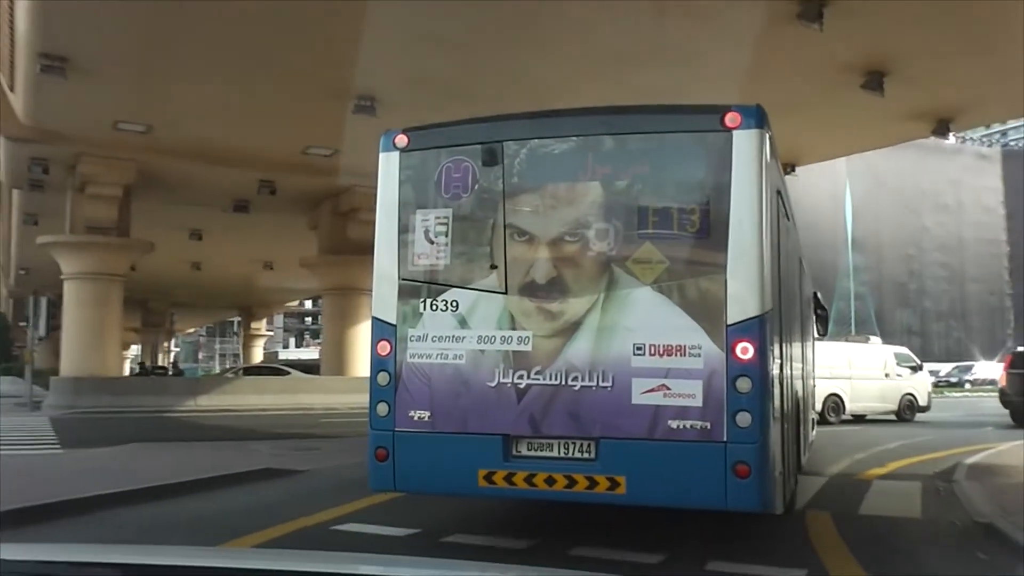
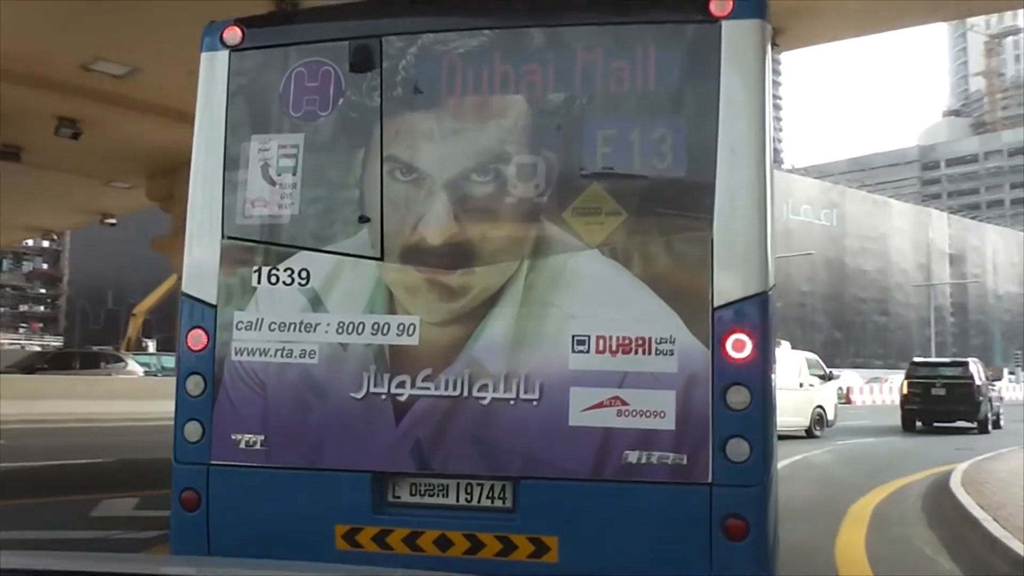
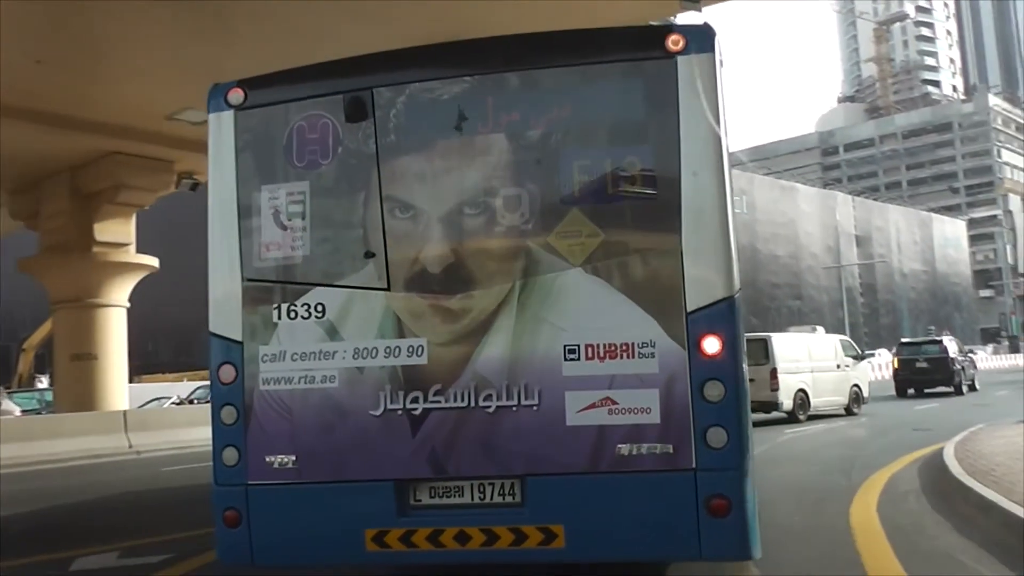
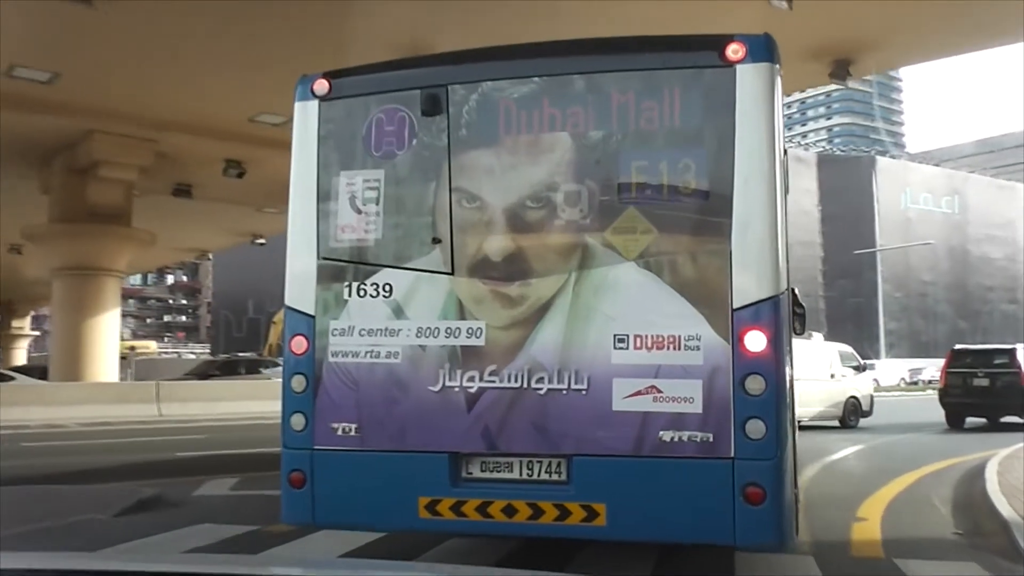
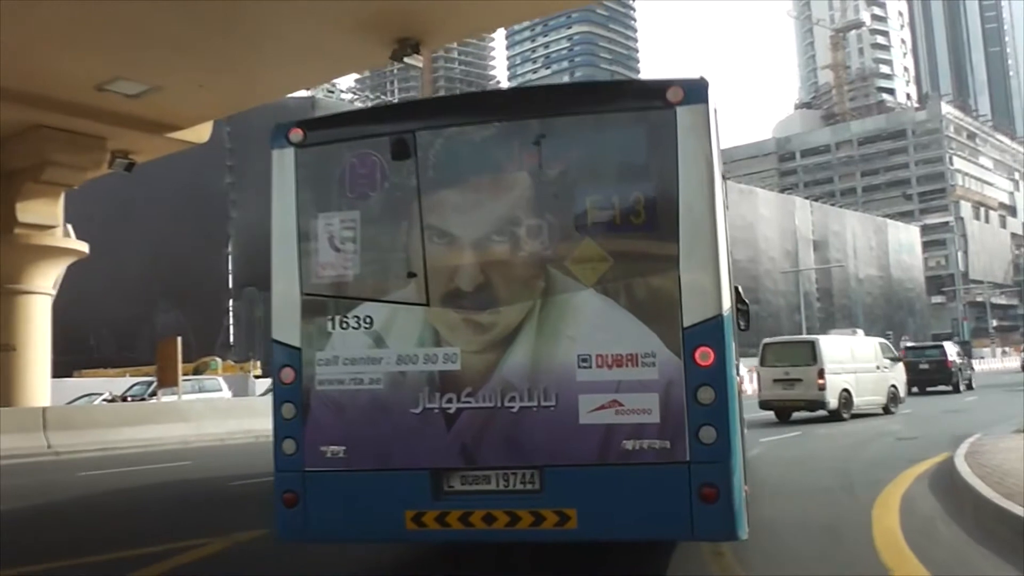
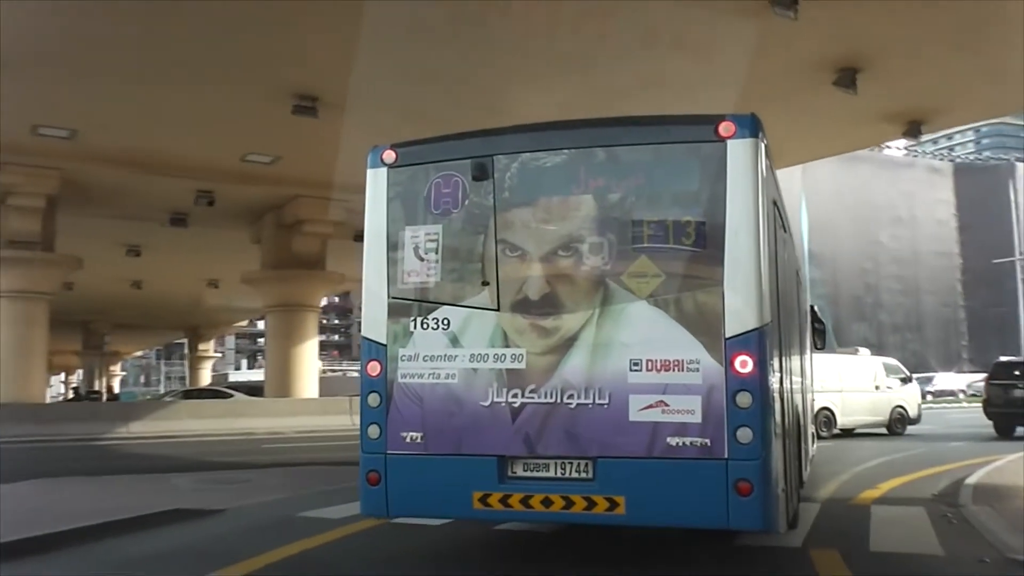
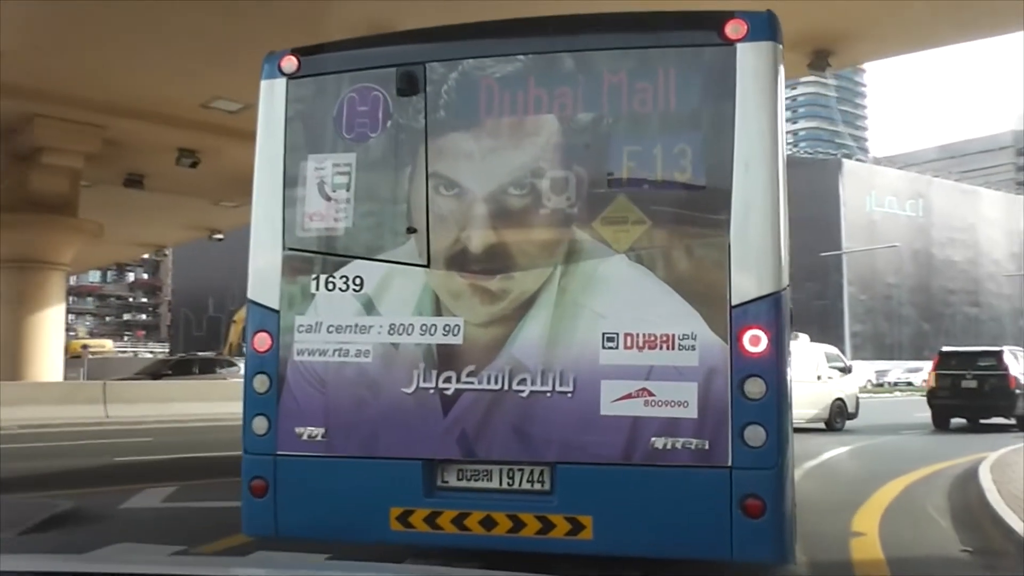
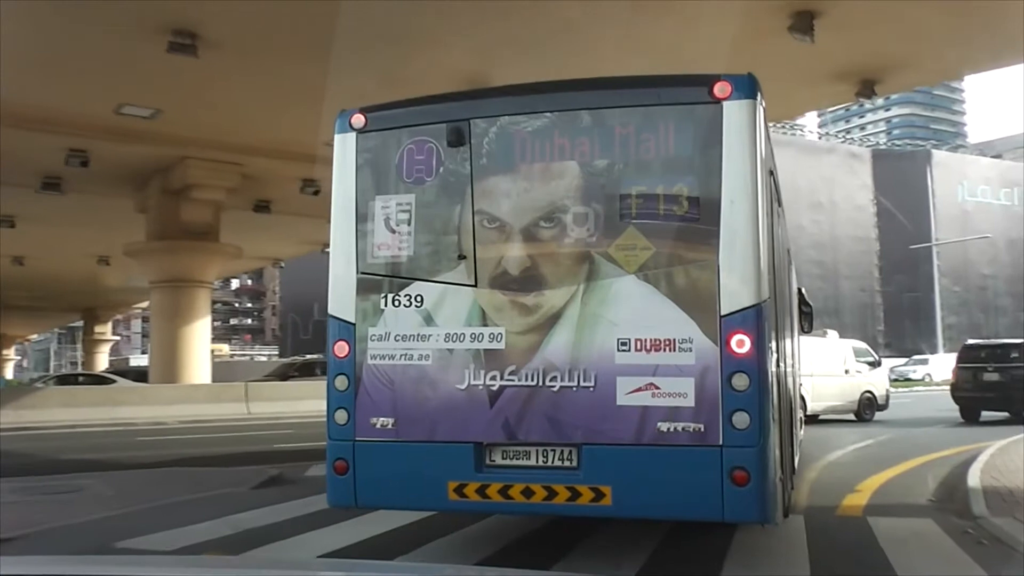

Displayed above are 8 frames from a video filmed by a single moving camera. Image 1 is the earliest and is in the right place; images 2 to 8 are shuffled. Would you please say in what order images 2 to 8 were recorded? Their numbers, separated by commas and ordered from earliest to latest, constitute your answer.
6, 8, 4, 7, 2, 3, 5
